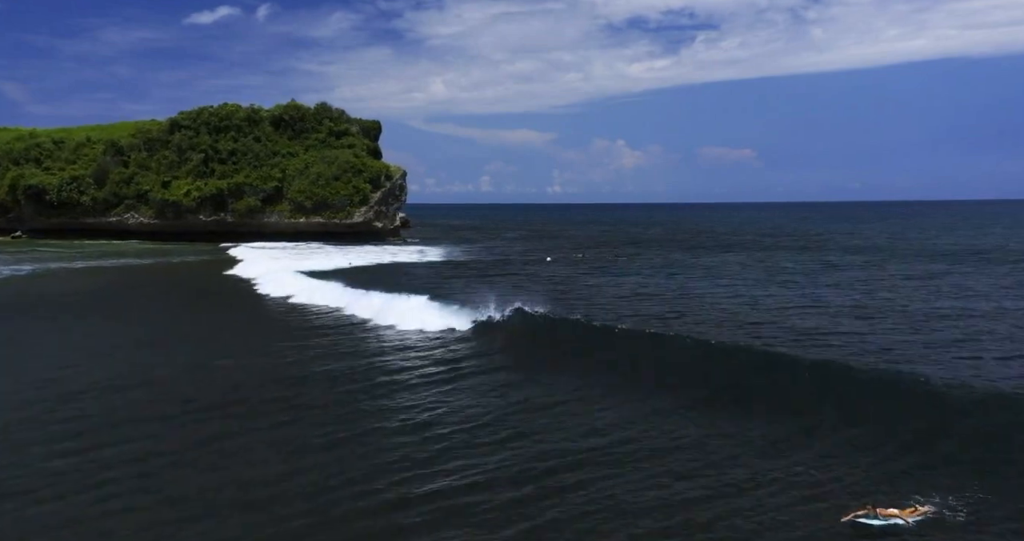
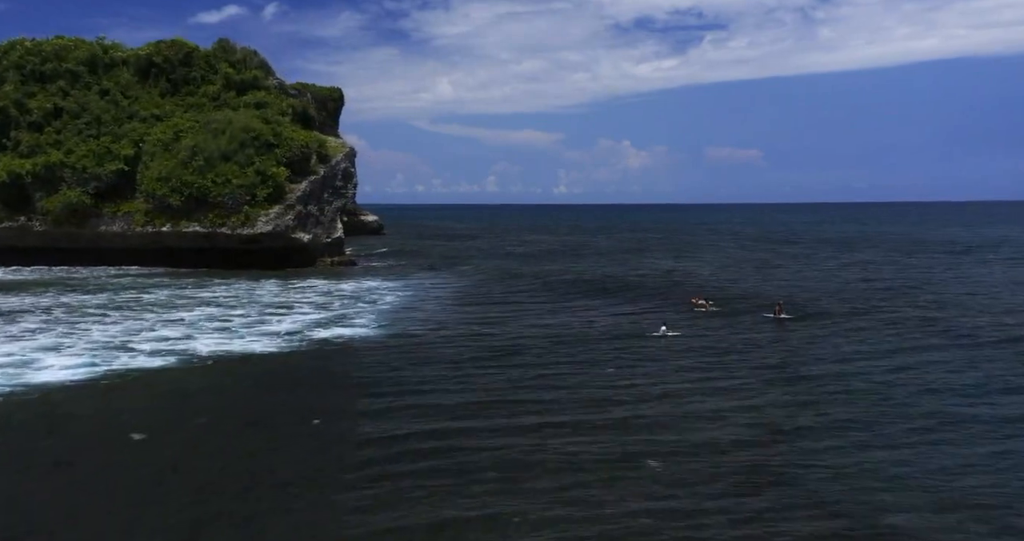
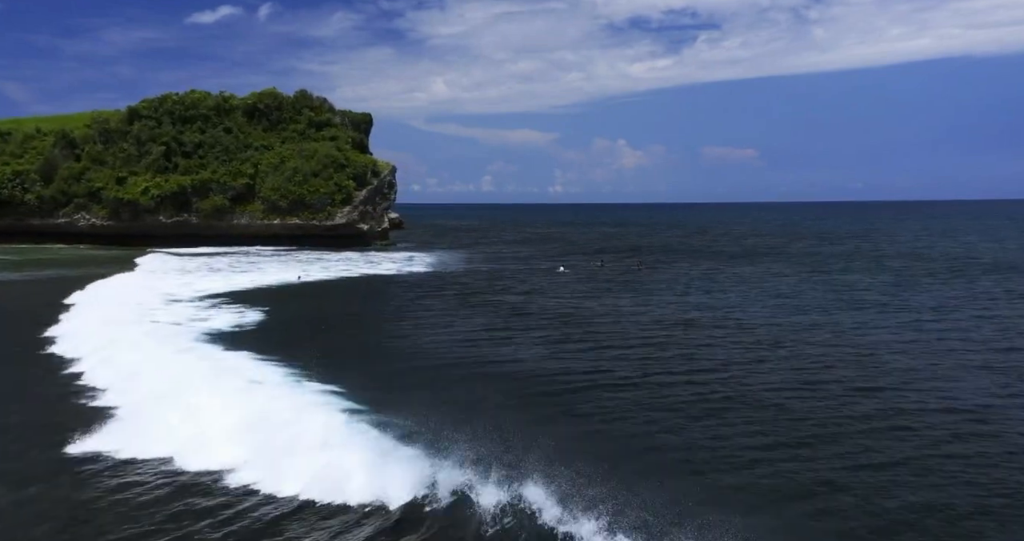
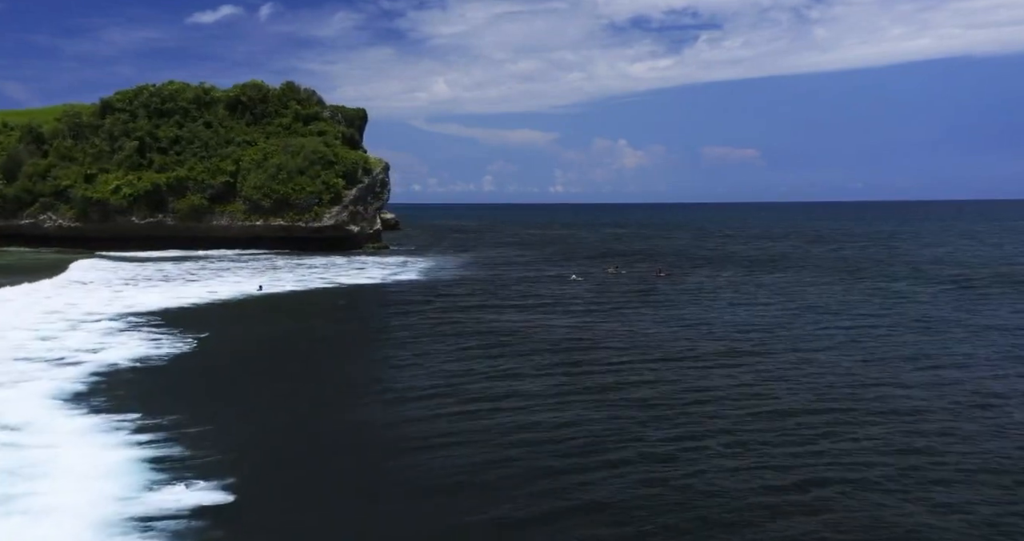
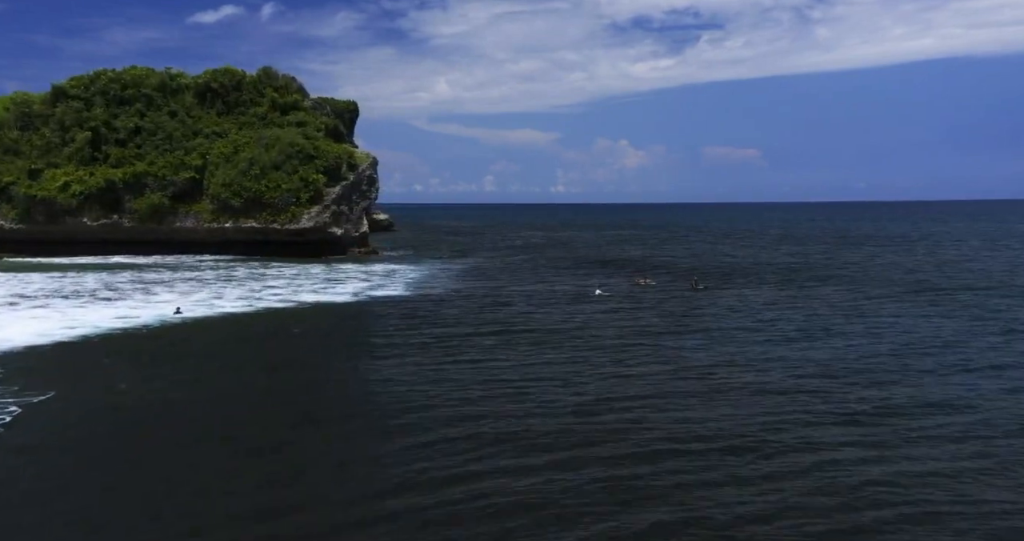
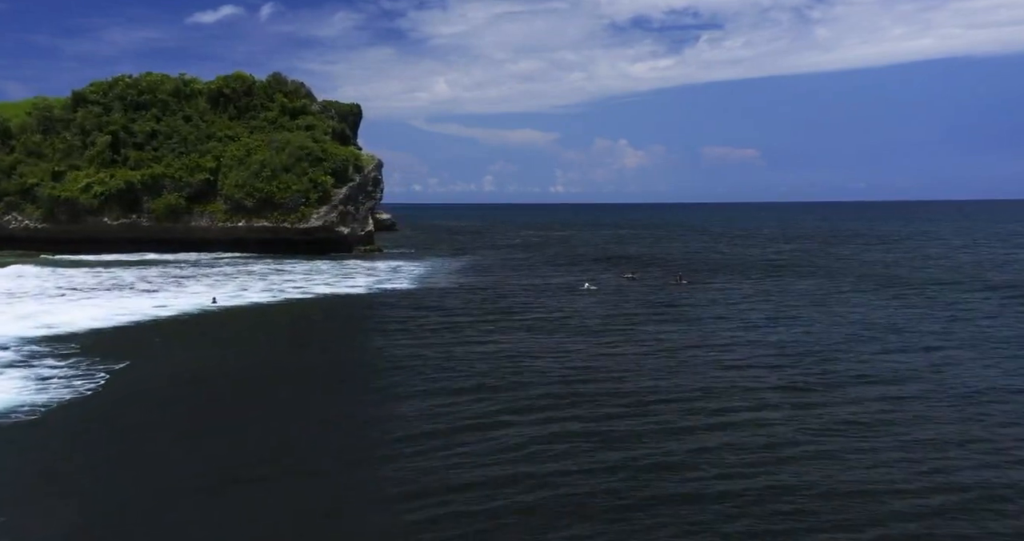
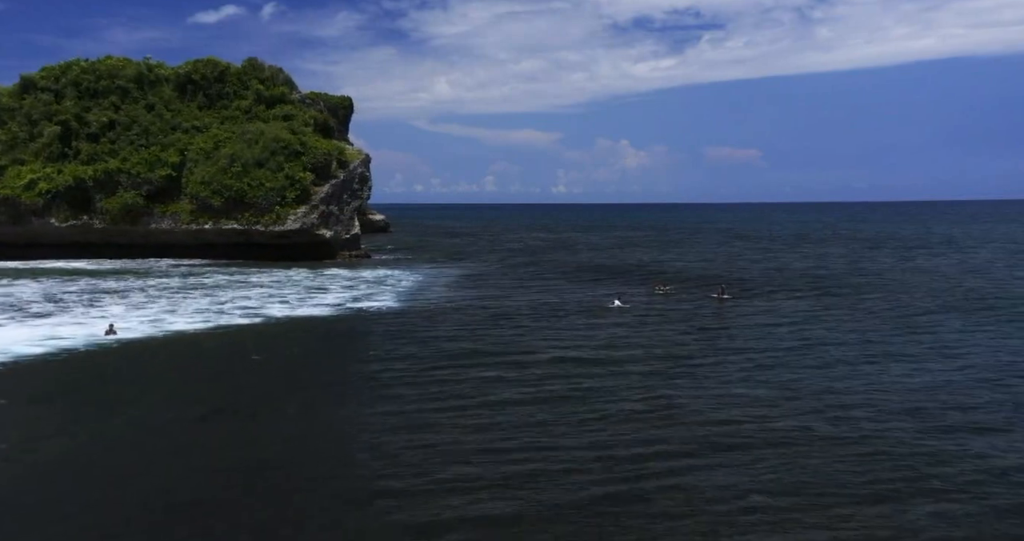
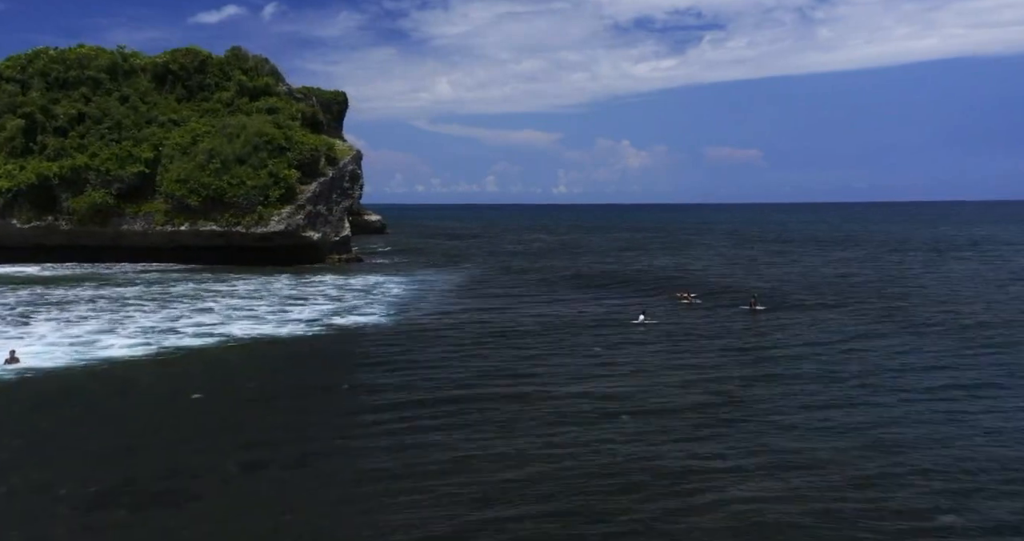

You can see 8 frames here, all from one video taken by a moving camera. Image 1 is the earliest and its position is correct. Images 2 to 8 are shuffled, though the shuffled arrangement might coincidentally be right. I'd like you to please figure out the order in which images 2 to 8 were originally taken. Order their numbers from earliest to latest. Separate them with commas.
3, 4, 6, 5, 7, 8, 2
